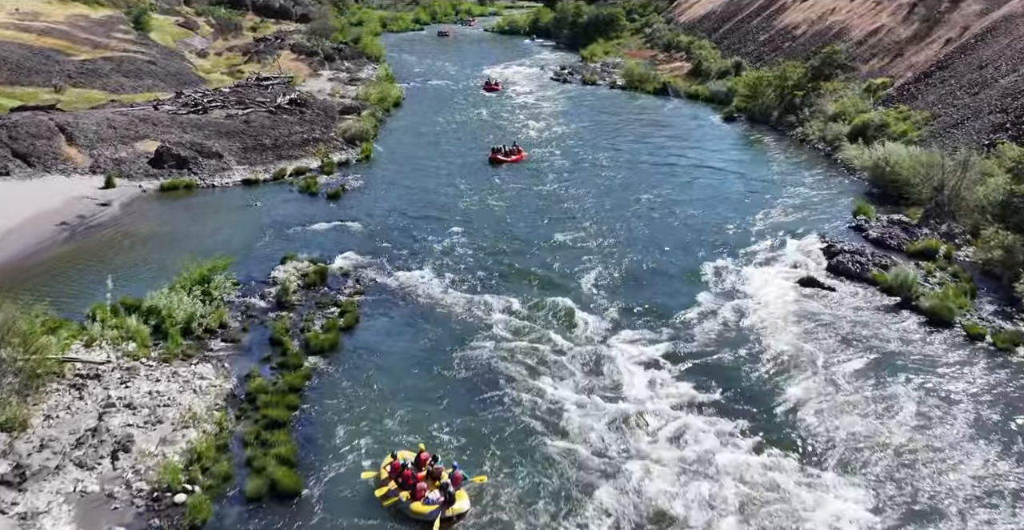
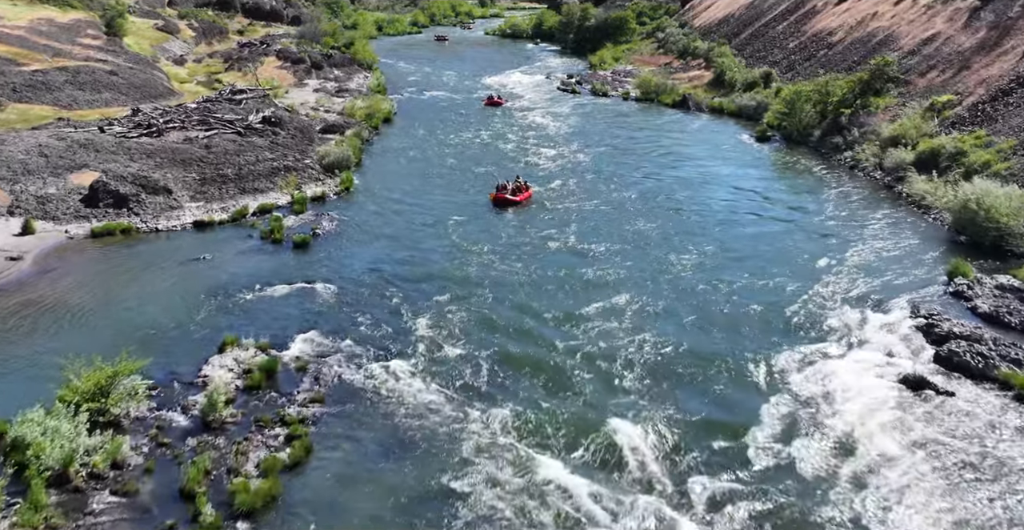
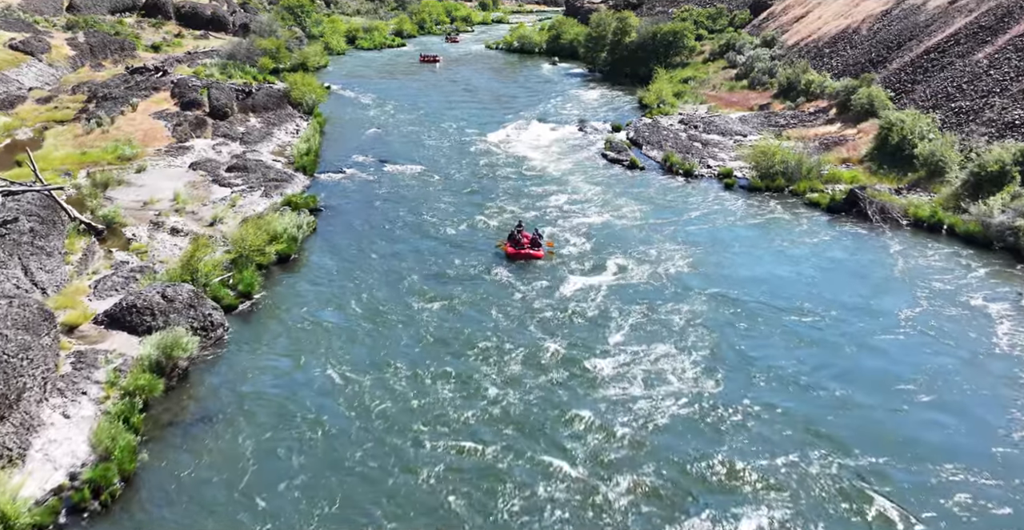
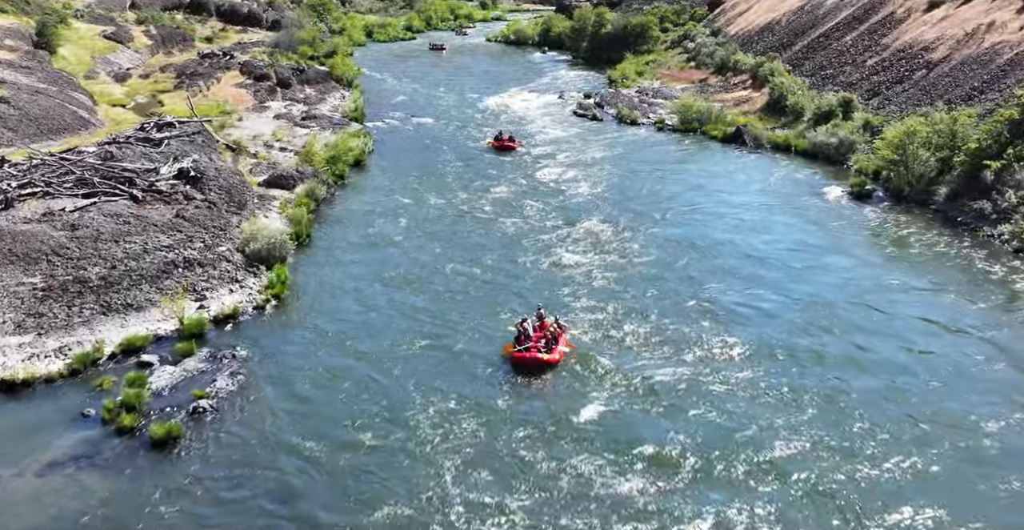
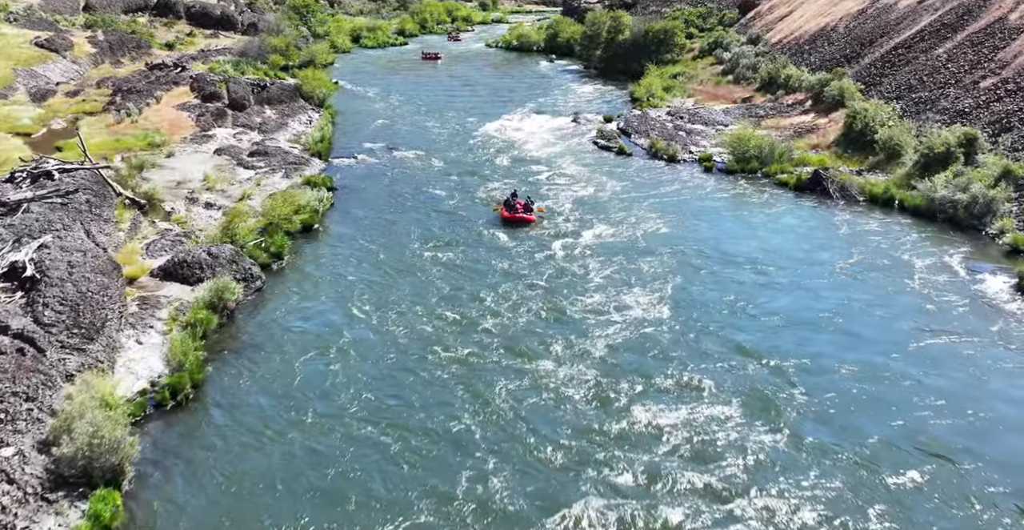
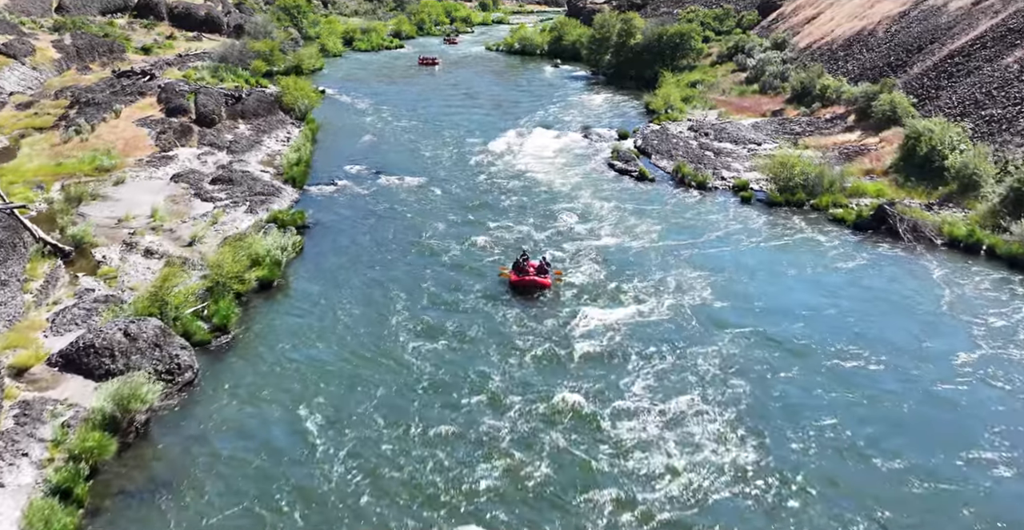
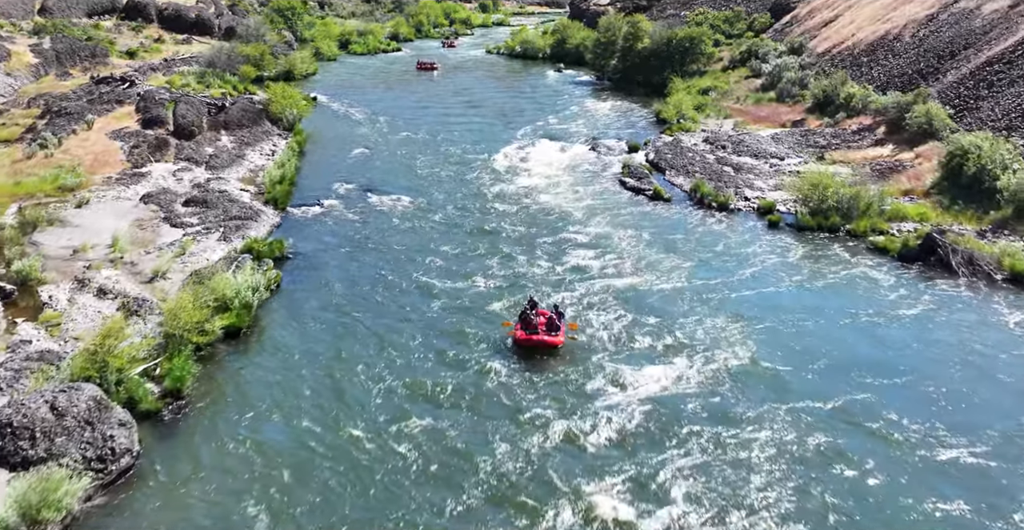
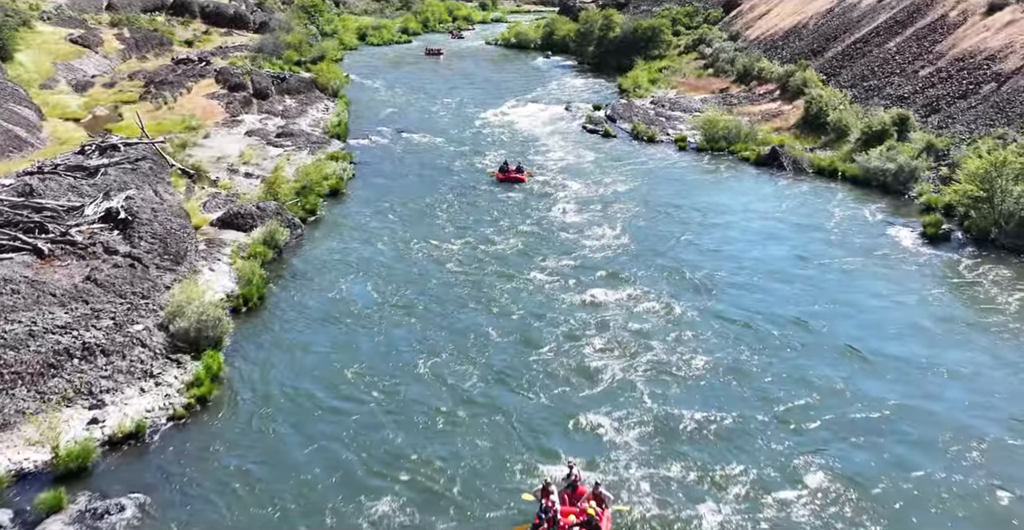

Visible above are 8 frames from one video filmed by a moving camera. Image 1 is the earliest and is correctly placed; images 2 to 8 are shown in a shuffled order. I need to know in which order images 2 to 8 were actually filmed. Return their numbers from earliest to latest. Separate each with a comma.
2, 4, 8, 5, 3, 6, 7
